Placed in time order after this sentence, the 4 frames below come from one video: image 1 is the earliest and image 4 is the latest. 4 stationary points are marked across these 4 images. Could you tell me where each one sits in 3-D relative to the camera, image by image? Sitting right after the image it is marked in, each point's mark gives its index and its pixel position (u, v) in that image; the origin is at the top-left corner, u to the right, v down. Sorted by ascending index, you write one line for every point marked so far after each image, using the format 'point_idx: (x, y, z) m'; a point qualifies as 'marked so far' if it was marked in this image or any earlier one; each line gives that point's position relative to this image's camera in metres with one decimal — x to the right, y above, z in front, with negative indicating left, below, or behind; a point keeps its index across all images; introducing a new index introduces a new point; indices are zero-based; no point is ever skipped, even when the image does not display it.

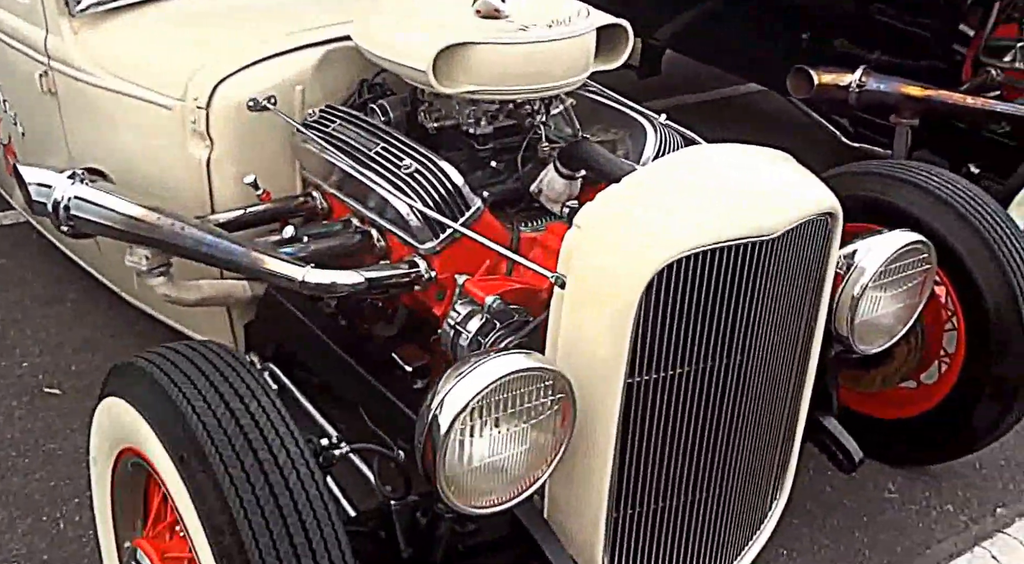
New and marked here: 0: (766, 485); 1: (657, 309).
0: (+0.5, -0.4, +1.8) m
1: (+0.2, 0.0, +1.4) m
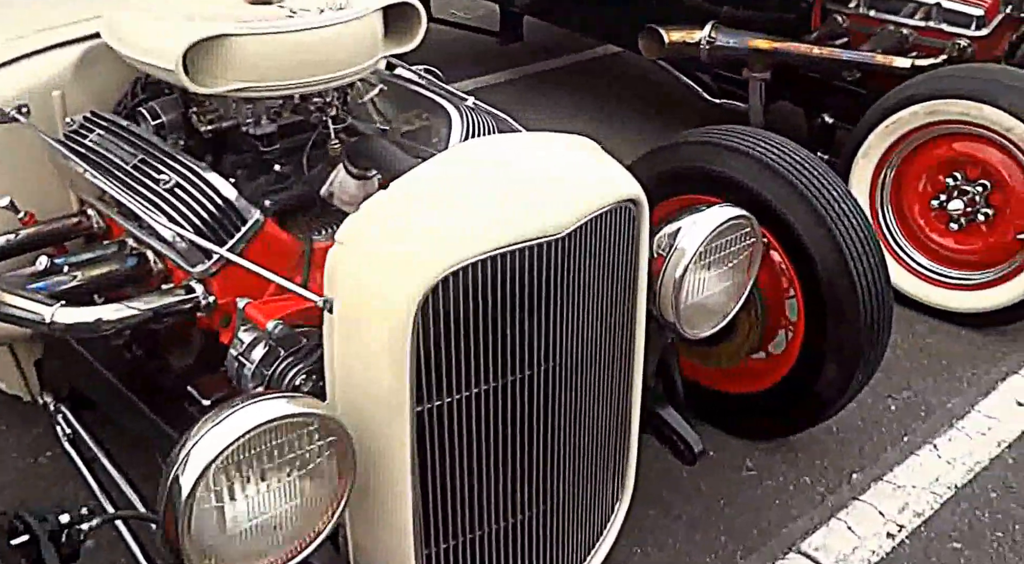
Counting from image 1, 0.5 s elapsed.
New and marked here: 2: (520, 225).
0: (+0.2, -0.4, +1.7) m
1: (-0.1, -0.1, +1.3) m
2: (0.0, +0.1, +1.3) m
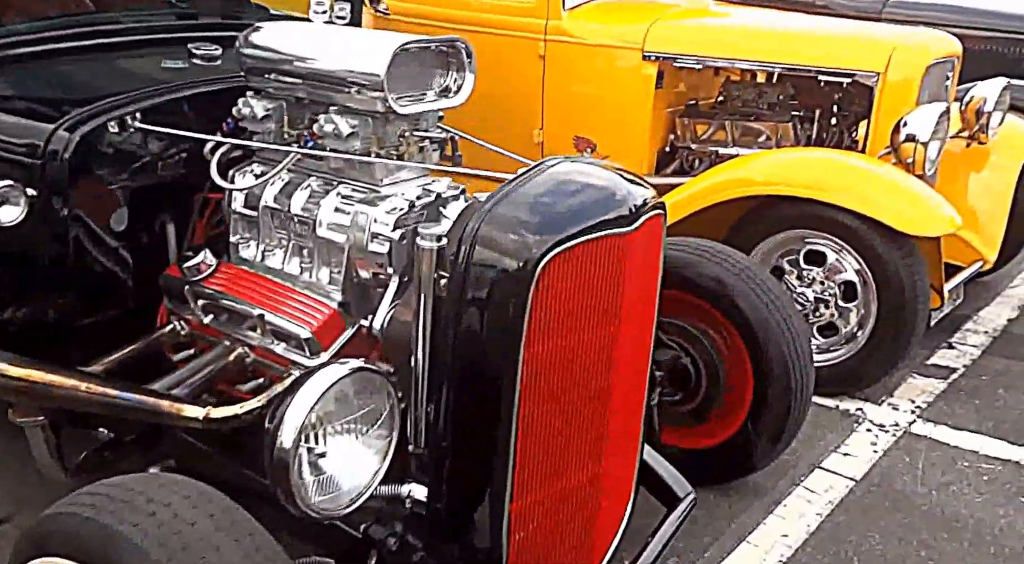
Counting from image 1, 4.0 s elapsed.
0: (-1.4, -1.1, +0.4) m
1: (-1.6, -0.8, -0.1) m
2: (-1.5, -0.6, 0.0) m
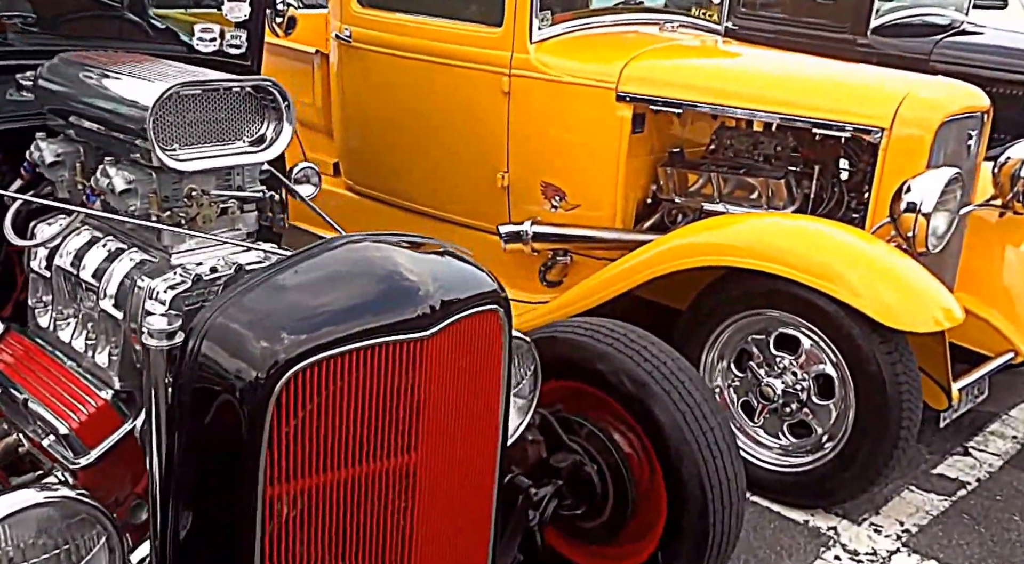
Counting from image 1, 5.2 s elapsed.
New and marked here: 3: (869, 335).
0: (-1.9, -1.2, +0.1) m
1: (-2.2, -0.8, -0.3) m
2: (-2.0, -0.7, -0.2) m
3: (+1.0, -0.1, +2.5) m
